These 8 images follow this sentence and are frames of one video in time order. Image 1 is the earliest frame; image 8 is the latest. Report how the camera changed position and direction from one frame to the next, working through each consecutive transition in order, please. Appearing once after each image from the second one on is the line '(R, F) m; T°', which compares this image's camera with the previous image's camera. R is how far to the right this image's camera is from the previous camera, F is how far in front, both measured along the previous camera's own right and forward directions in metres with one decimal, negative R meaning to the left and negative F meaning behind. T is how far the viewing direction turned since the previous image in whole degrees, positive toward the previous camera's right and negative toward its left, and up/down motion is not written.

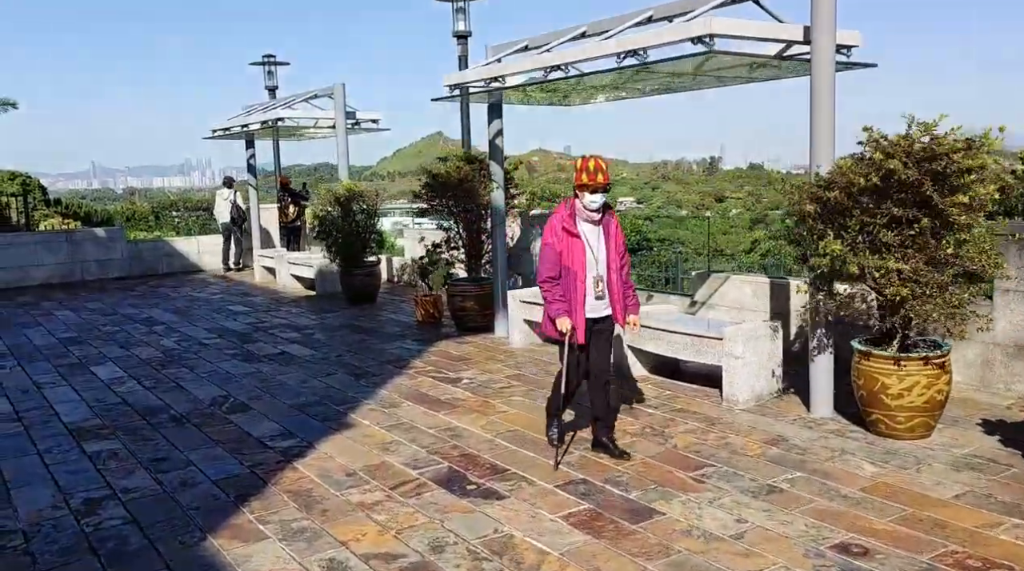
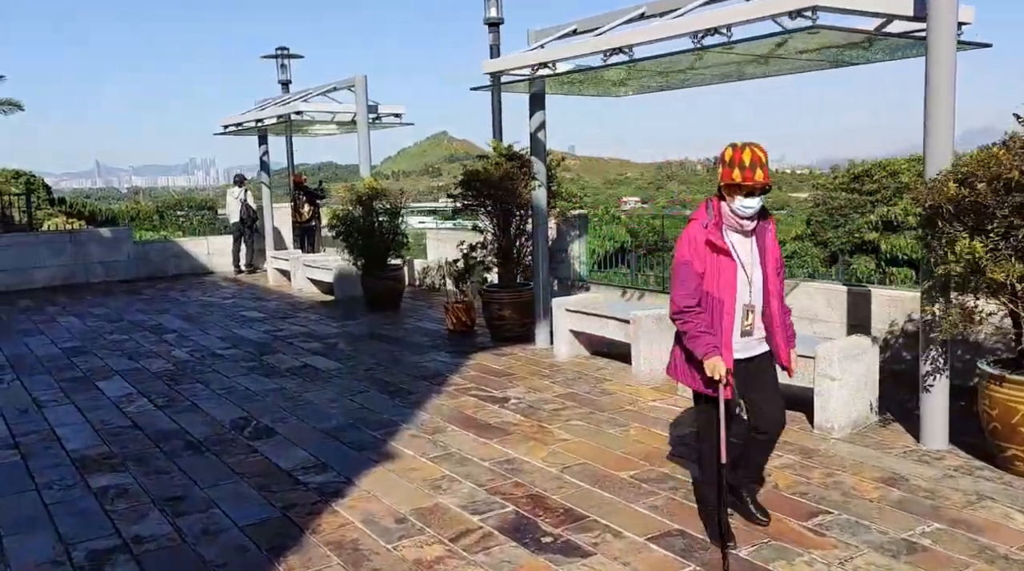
(-0.3, +0.7) m; 0°
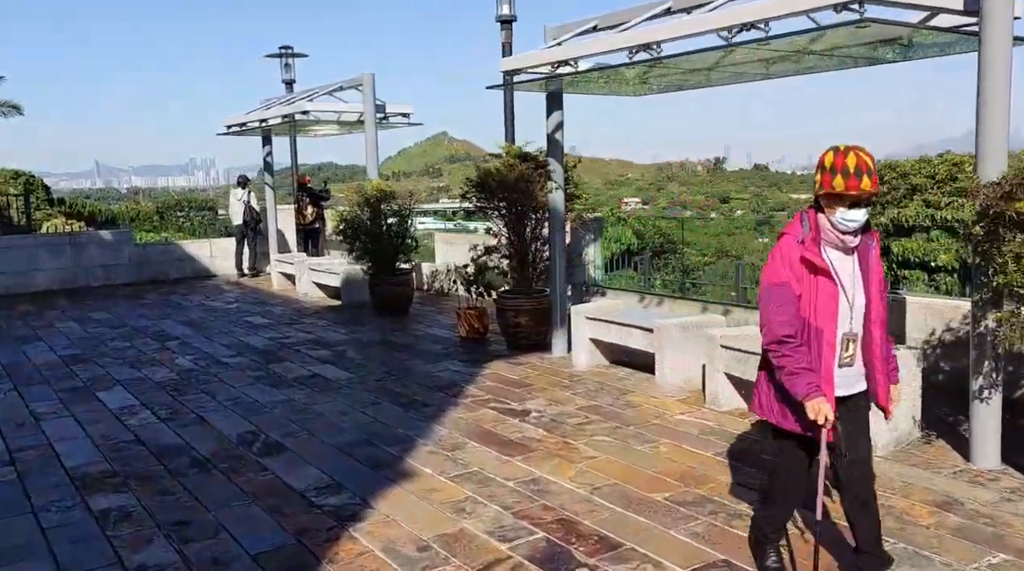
(-0.1, +0.3) m; 0°
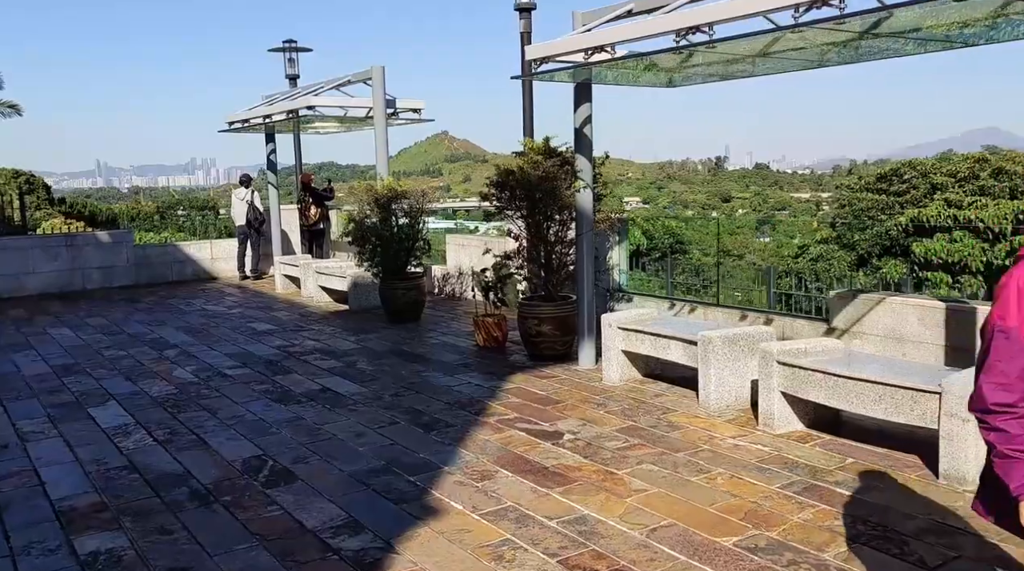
(-0.2, +0.5) m; 0°
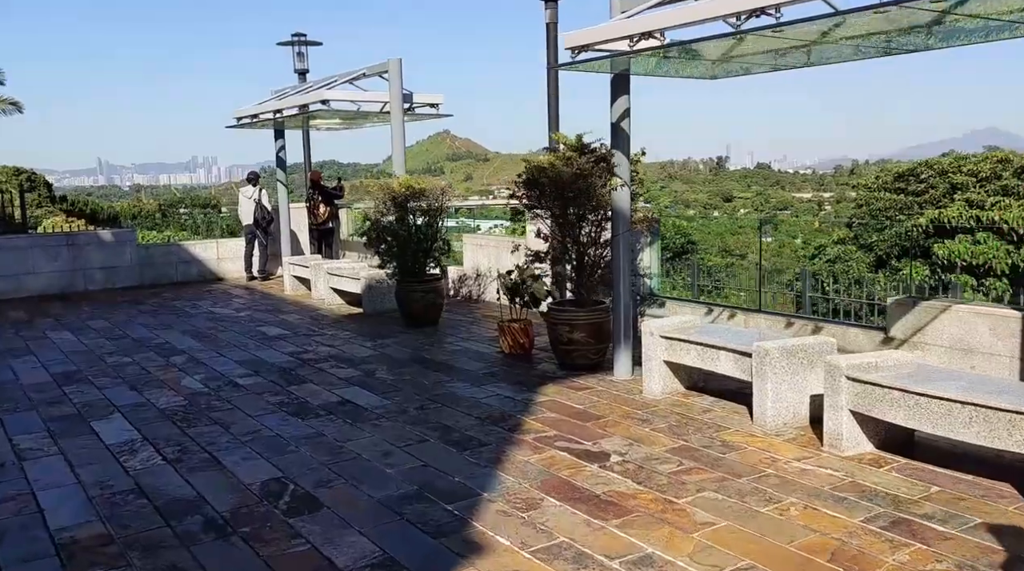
(-0.2, +0.4) m; 0°
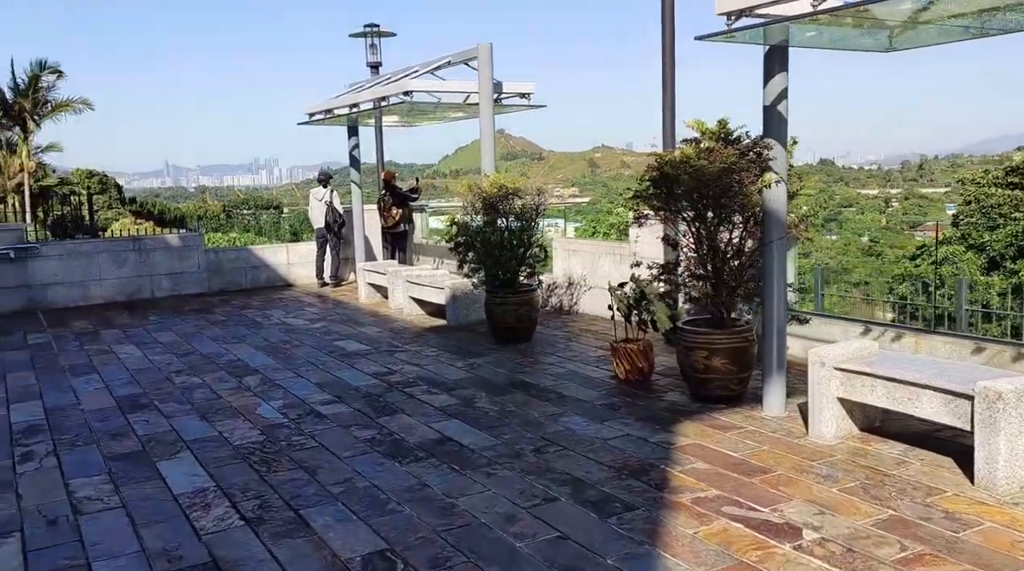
(-0.5, +1.0) m; -4°
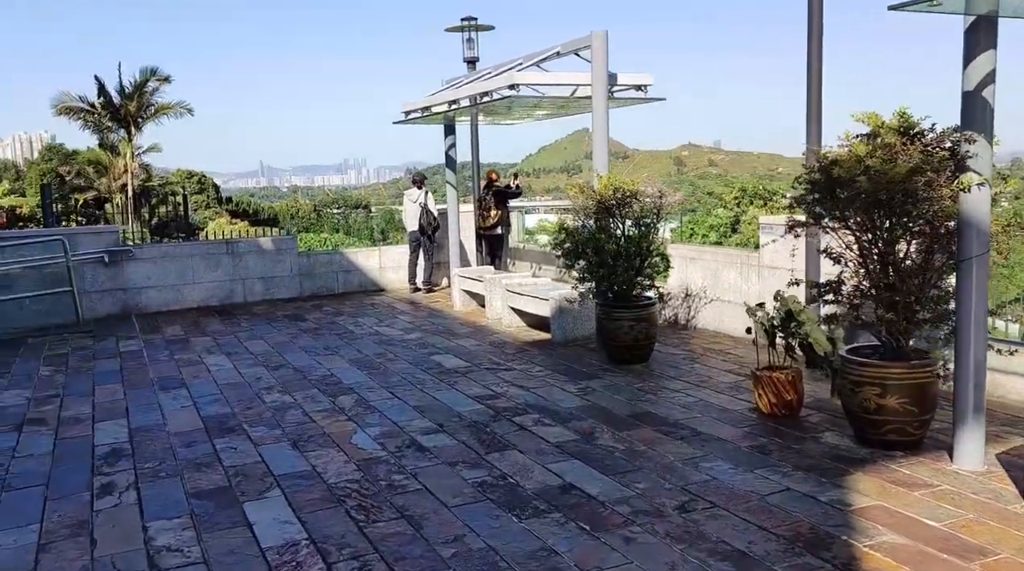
(-0.3, +0.8) m; -5°
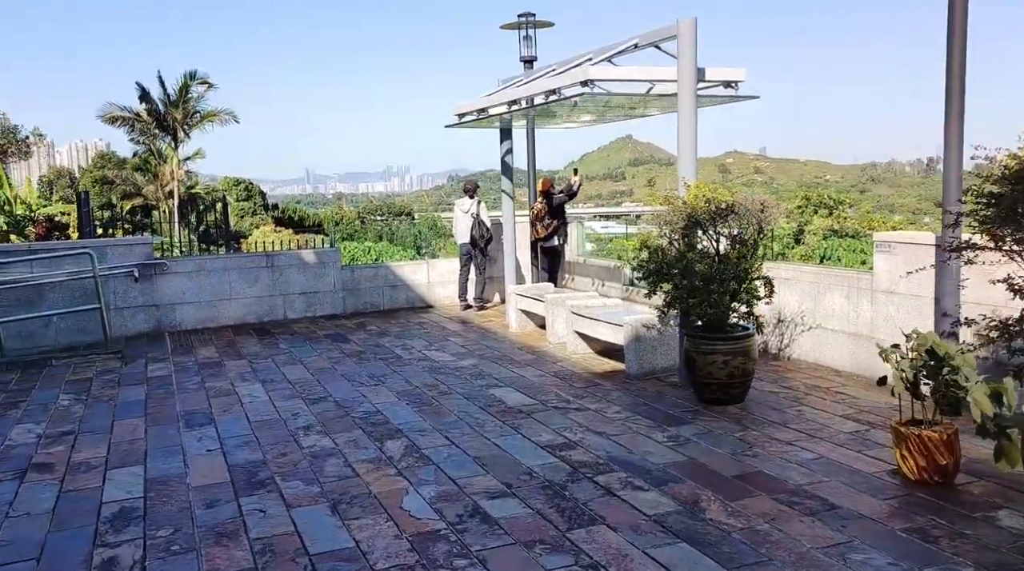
(-0.2, +1.0) m; -3°
